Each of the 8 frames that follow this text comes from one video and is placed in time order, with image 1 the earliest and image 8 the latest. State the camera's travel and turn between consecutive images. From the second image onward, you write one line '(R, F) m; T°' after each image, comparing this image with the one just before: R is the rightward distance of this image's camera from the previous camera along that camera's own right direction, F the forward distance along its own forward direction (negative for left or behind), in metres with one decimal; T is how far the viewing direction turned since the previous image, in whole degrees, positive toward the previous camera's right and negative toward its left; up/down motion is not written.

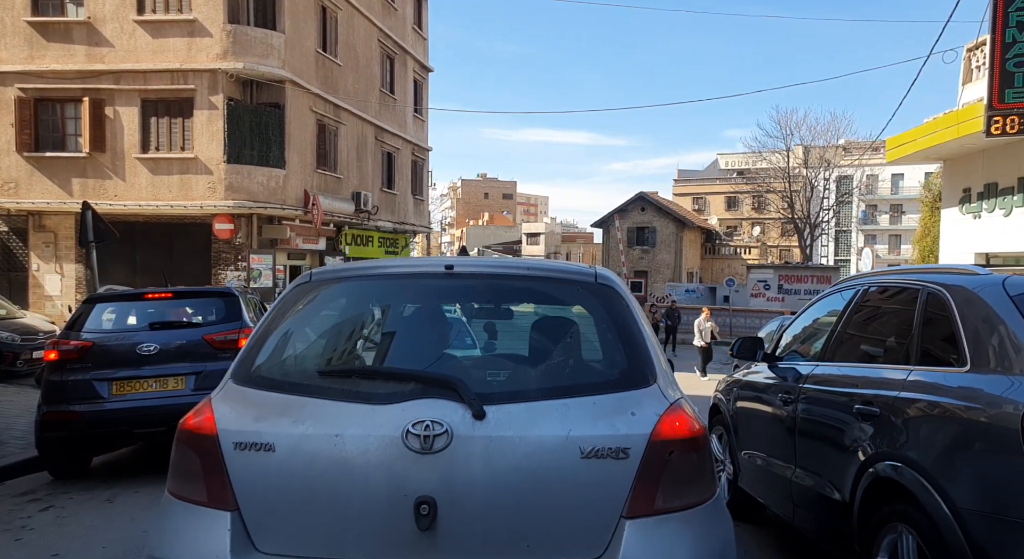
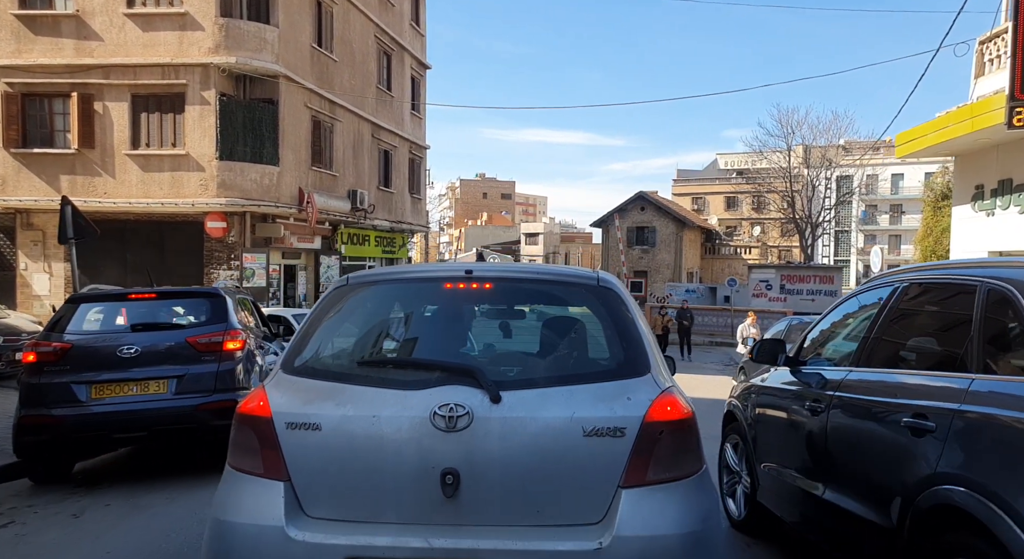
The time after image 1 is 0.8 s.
(0.0, +0.3) m; 0°
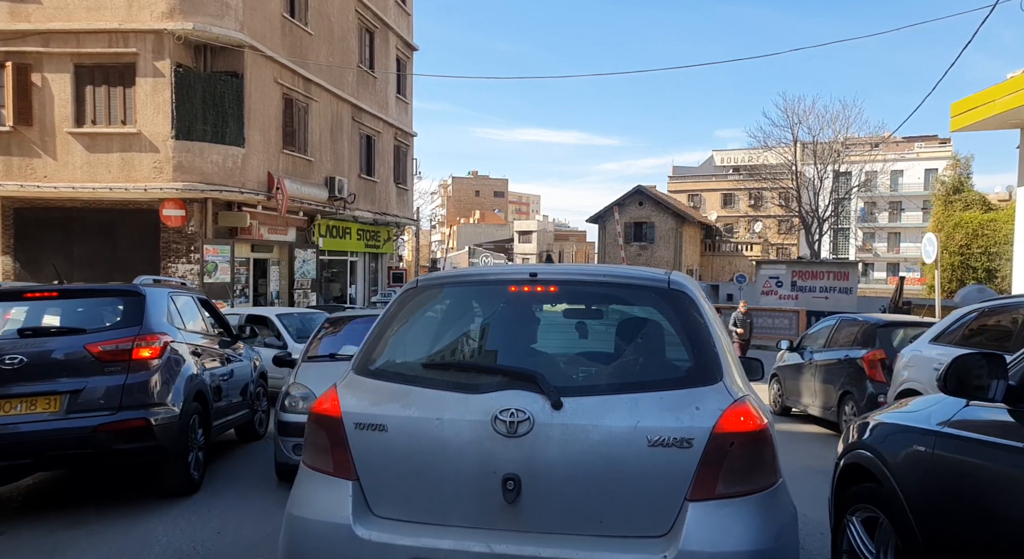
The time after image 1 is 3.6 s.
(0.0, +1.7) m; +1°
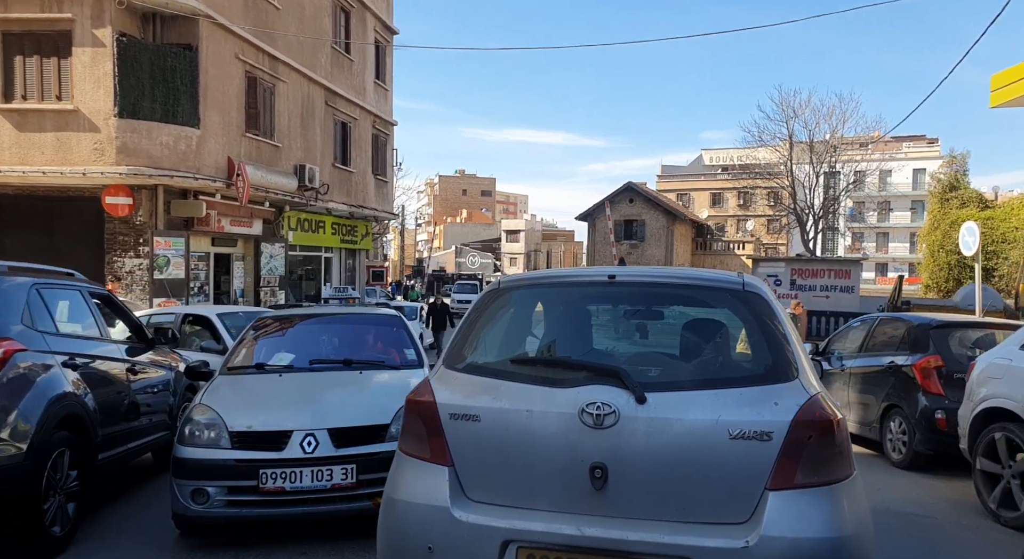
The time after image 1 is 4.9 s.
(+0.1, +1.3) m; +1°
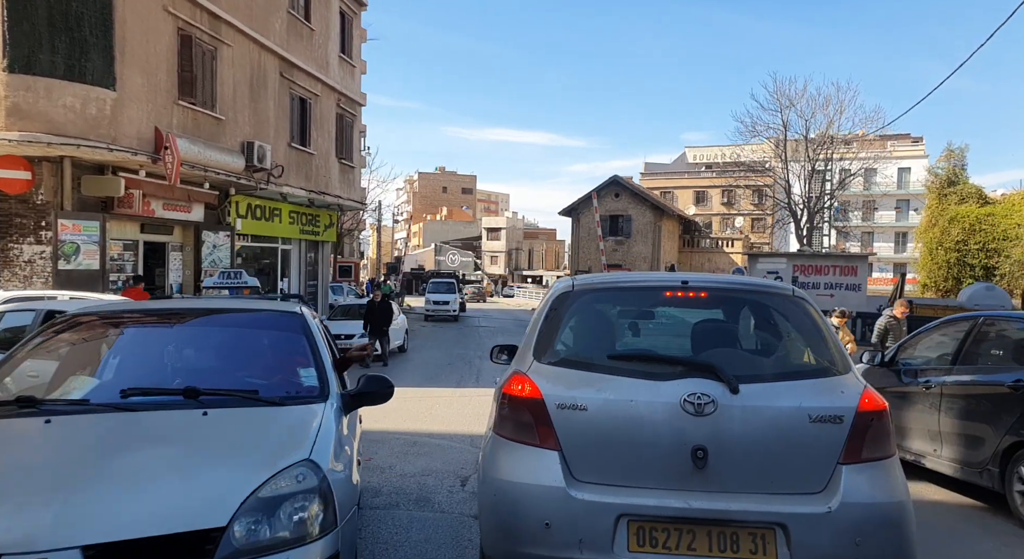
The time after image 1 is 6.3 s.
(+0.1, +2.0) m; +1°
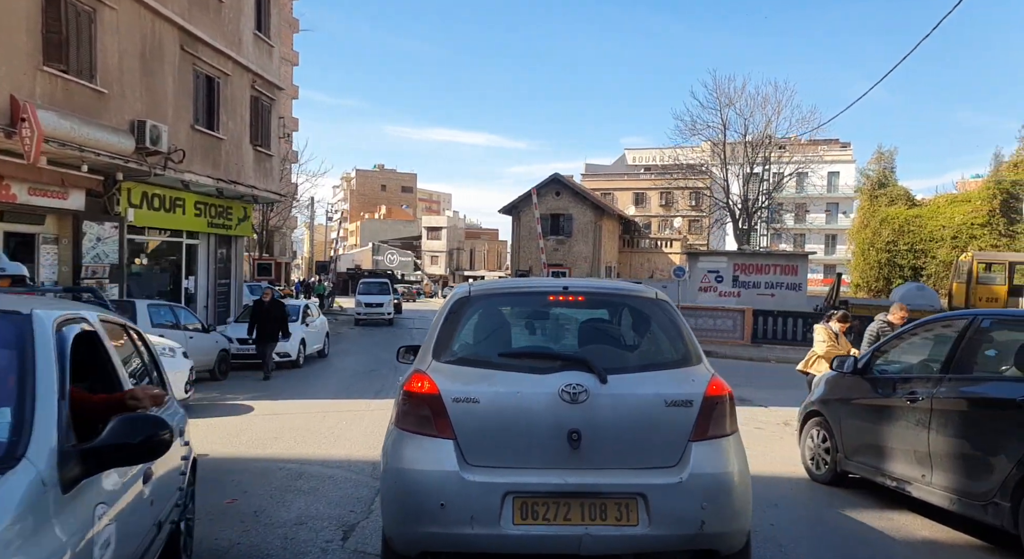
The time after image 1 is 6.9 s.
(+0.2, +1.3) m; +4°
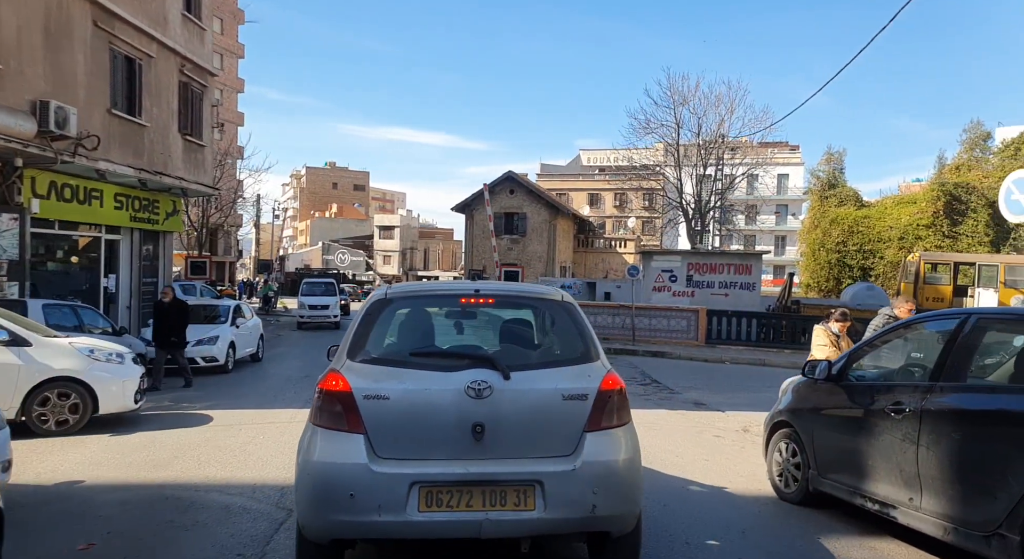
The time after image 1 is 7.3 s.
(+0.2, +0.9) m; +3°
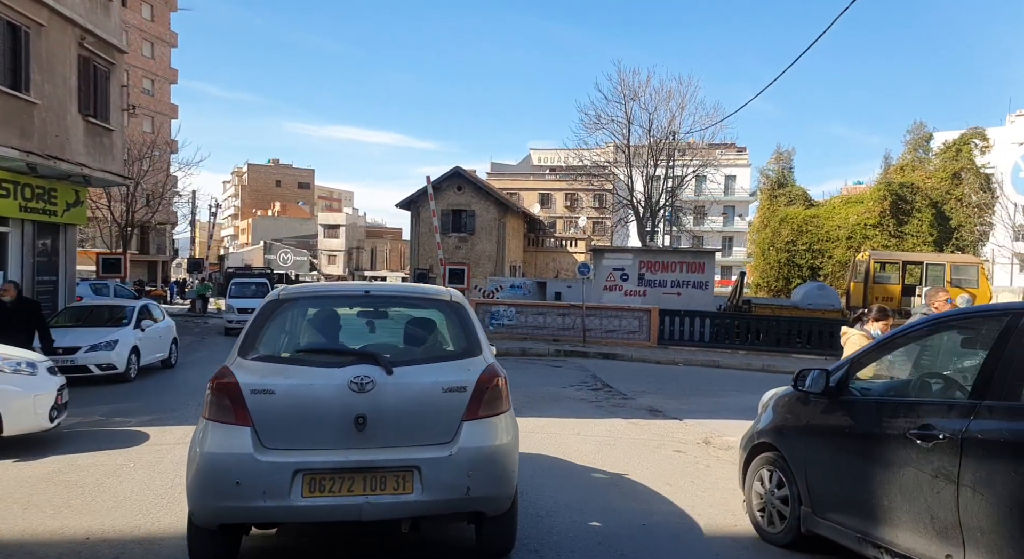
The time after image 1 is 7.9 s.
(+0.2, +1.3) m; +4°
